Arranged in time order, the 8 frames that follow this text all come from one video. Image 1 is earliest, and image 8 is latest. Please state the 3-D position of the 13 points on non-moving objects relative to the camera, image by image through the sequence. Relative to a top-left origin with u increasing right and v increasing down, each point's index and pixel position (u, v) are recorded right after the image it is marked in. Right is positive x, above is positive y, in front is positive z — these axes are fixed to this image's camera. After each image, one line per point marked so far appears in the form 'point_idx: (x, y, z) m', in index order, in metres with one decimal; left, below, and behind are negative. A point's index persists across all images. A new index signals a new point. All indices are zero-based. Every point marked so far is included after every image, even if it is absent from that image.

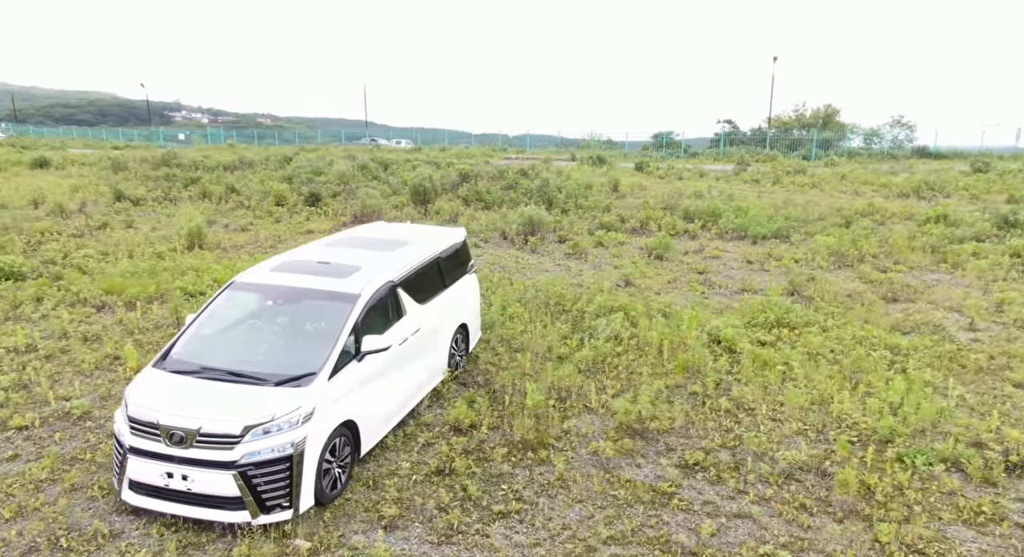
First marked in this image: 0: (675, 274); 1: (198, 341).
0: (+3.2, +0.1, +12.9) m
1: (-2.4, -0.5, +5.1) m
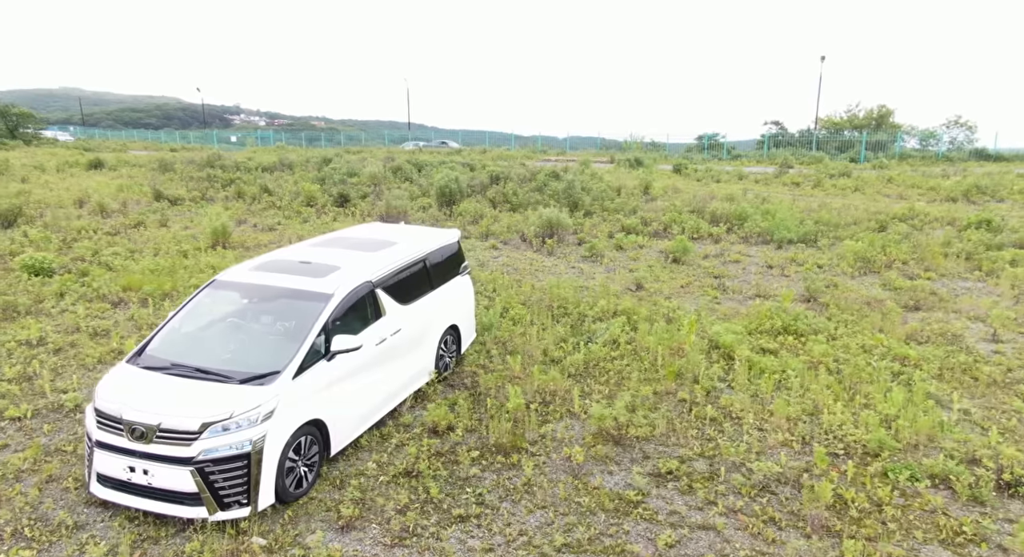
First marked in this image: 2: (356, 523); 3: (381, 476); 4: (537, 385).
0: (+3.4, 0.0, +12.6) m
1: (-2.7, -0.5, +5.2) m
2: (-1.0, -1.6, +4.4) m
3: (-1.0, -1.5, +4.9) m
4: (+0.3, -1.1, +6.6) m
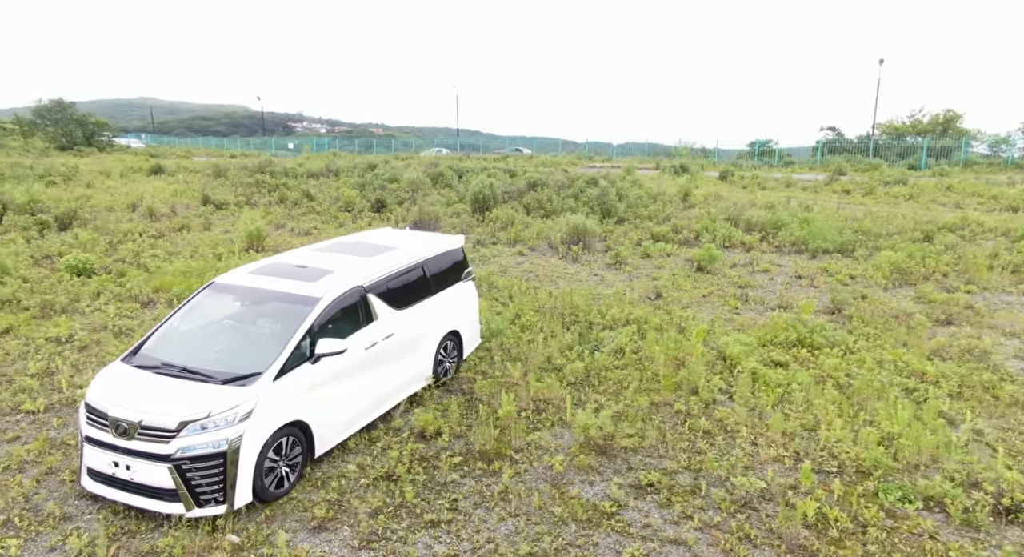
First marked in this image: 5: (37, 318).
0: (+3.8, -0.2, +12.4) m
1: (-2.8, -0.5, +5.4) m
2: (-1.2, -1.7, +4.5) m
3: (-1.1, -1.5, +5.0) m
4: (+0.2, -1.1, +6.6) m
5: (-7.1, -0.6, +9.8) m
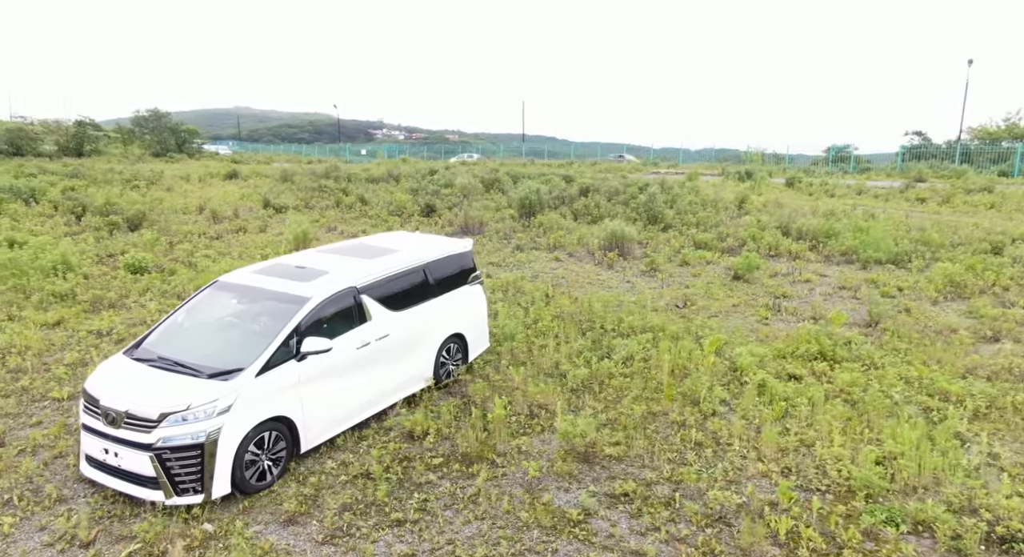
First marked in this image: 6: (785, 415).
0: (+4.3, -0.3, +12.1) m
1: (-2.9, -0.5, +5.7) m
2: (-1.5, -1.7, +4.6) m
3: (-1.3, -1.5, +5.1) m
4: (+0.2, -1.2, +6.6) m
5: (-6.8, -0.5, +10.5) m
6: (+2.6, -1.3, +6.3) m
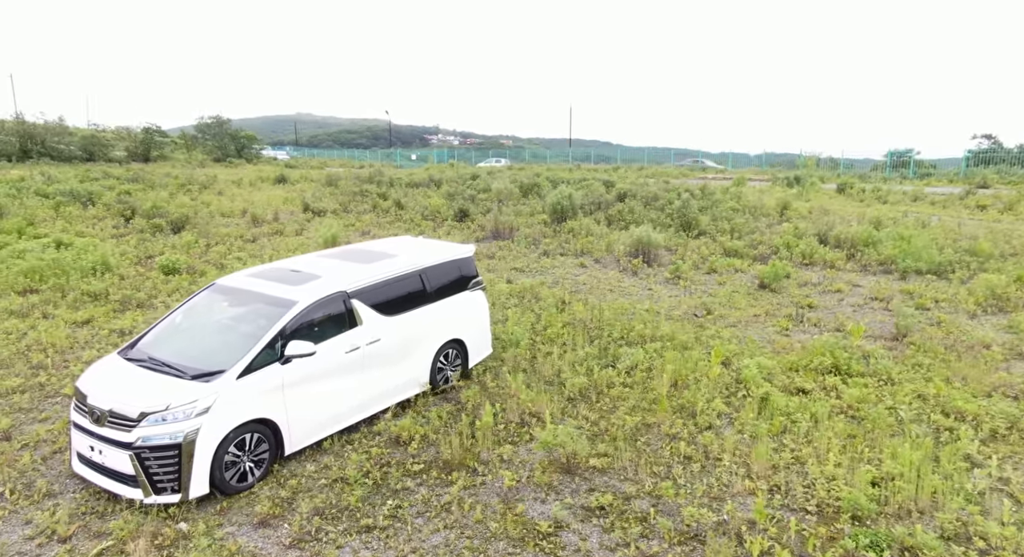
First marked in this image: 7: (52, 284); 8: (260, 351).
0: (+4.6, -0.5, +11.7) m
1: (-3.1, -0.5, +5.8) m
2: (-1.7, -1.7, +4.7) m
3: (-1.5, -1.6, +5.2) m
4: (+0.1, -1.3, +6.5) m
5: (-6.6, -0.5, +10.9) m
6: (+2.5, -1.4, +6.1) m
7: (-8.6, -0.1, +12.3) m
8: (-2.0, -0.6, +5.2) m
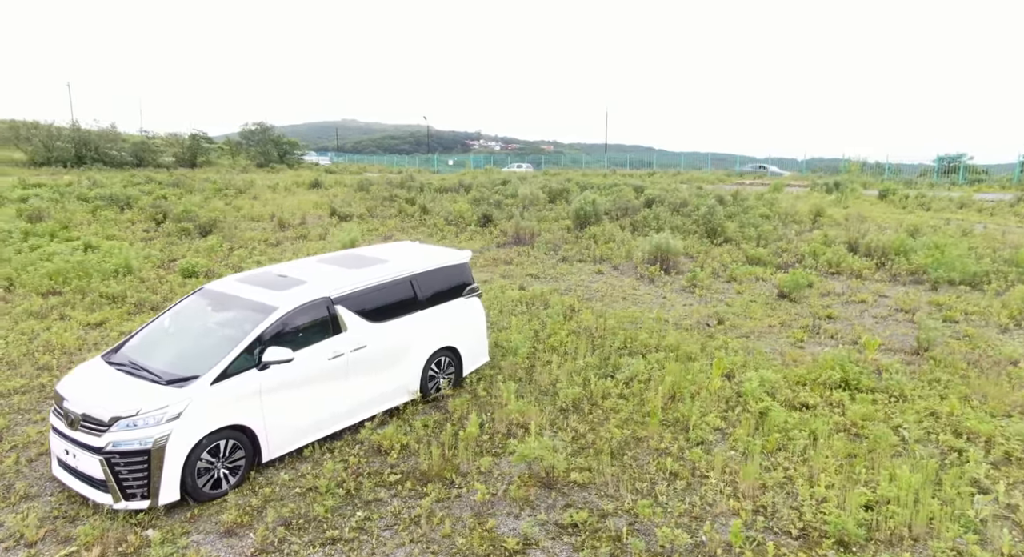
0: (+4.8, -0.7, +11.4) m
1: (-3.2, -0.5, +5.8) m
2: (-1.9, -1.8, +4.6) m
3: (-1.7, -1.6, +5.1) m
4: (0.0, -1.3, +6.4) m
5: (-6.5, -0.6, +11.1) m
6: (+2.4, -1.5, +5.8) m
7: (-8.4, -0.1, +12.6) m
8: (-2.2, -0.6, +5.2) m
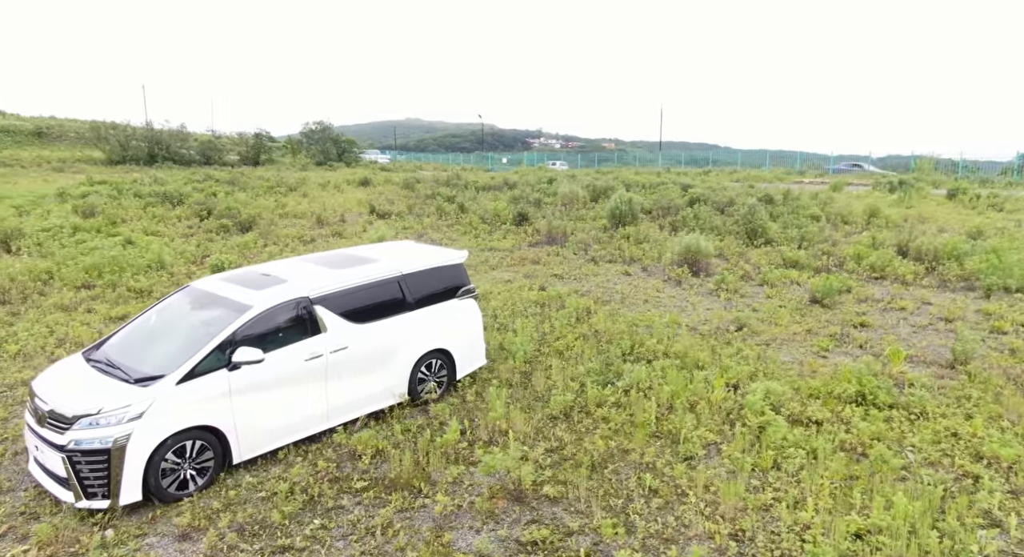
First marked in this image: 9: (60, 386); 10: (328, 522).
0: (+5.0, -0.7, +10.8) m
1: (-3.4, -0.5, +5.9) m
2: (-2.2, -1.8, +4.6) m
3: (-2.0, -1.6, +5.0) m
4: (-0.2, -1.4, +6.2) m
5: (-6.2, -0.5, +11.4) m
6: (+2.2, -1.6, +5.5) m
7: (-8.1, 0.0, +13.1) m
8: (-2.4, -0.6, +5.2) m
9: (-3.5, -0.8, +5.1) m
10: (-1.3, -1.7, +4.7) m
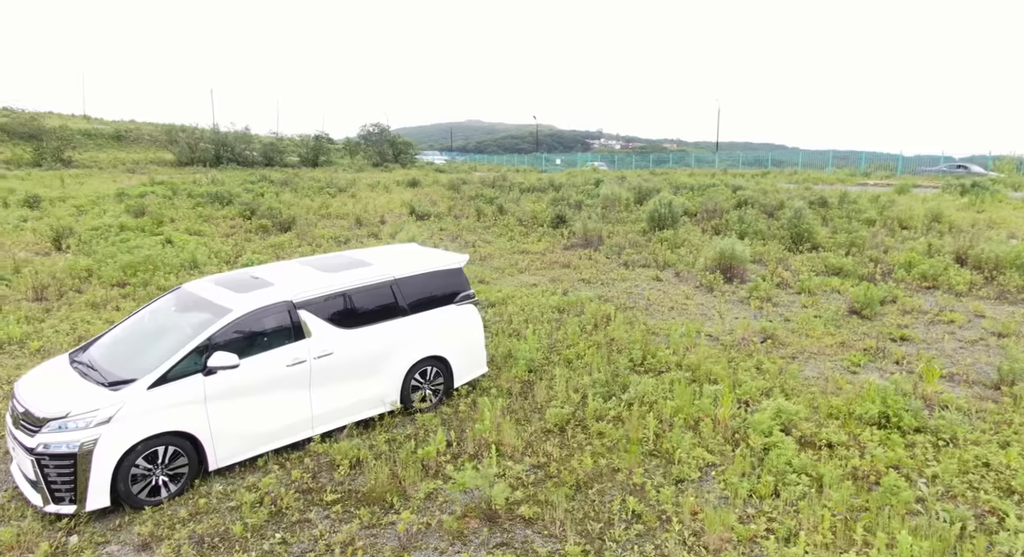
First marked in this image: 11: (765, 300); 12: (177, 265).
0: (+5.2, -0.9, +10.1) m
1: (-3.5, -0.5, +5.9) m
2: (-2.4, -1.8, +4.5) m
3: (-2.1, -1.7, +4.9) m
4: (-0.3, -1.4, +6.0) m
5: (-5.9, -0.5, +11.6) m
6: (+2.0, -1.7, +5.0) m
7: (-7.6, 0.0, +13.4) m
8: (-2.6, -0.7, +5.1) m
9: (-3.6, -0.8, +5.1) m
10: (-1.5, -1.8, +4.6) m
11: (+4.9, -0.4, +12.7) m
12: (-7.4, +0.3, +14.5) m
